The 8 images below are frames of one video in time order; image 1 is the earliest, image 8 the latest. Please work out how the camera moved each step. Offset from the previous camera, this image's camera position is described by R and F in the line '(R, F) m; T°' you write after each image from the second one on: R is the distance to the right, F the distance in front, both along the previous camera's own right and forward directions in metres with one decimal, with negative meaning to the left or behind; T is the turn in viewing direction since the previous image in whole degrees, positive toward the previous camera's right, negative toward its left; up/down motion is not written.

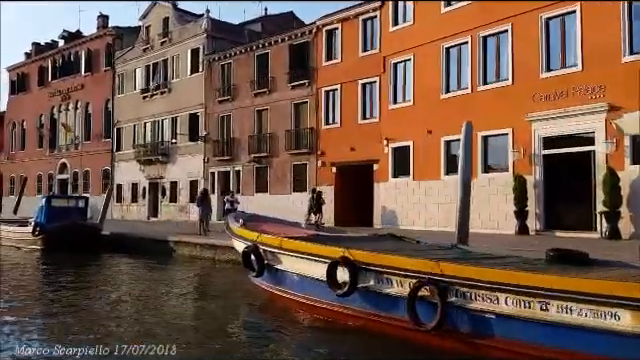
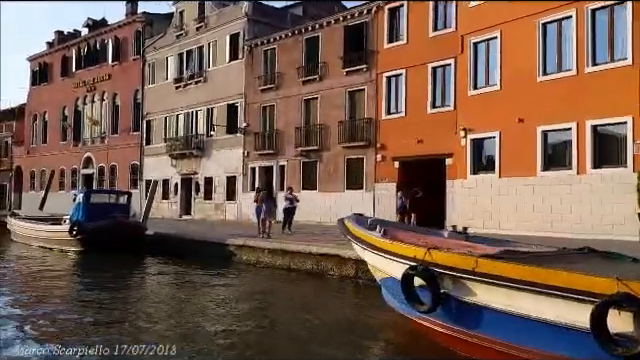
(-2.2, +2.9) m; -1°
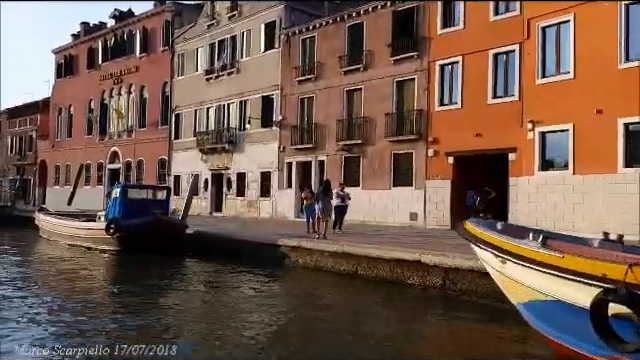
(-1.3, +1.7) m; -2°
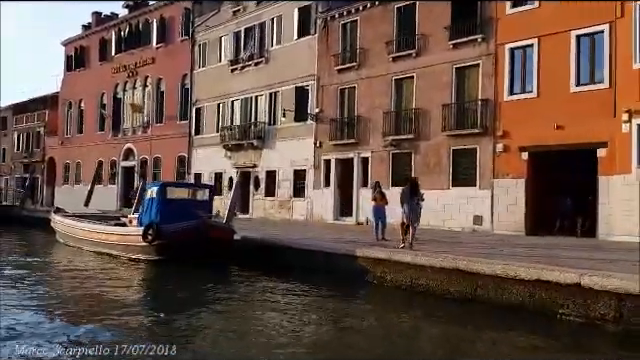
(-1.9, +2.7) m; 0°
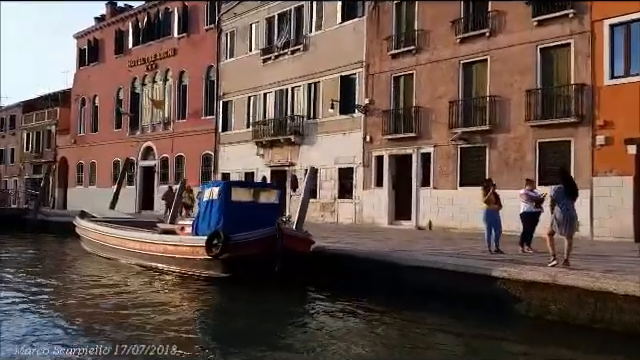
(-2.1, +2.9) m; 0°
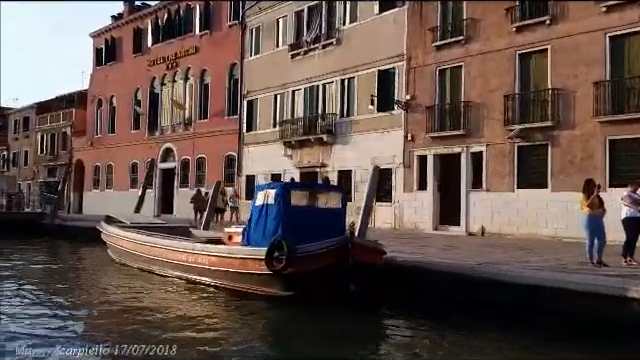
(-1.2, +1.7) m; -1°
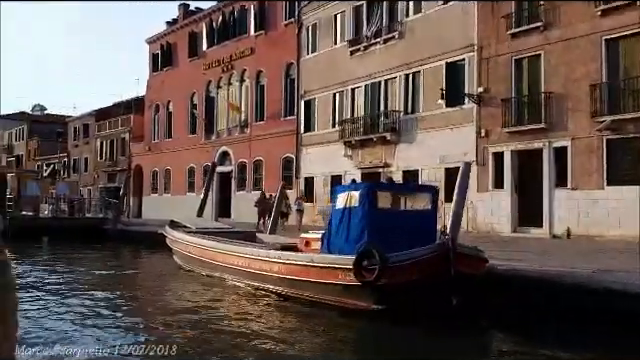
(-0.7, +1.1) m; -5°
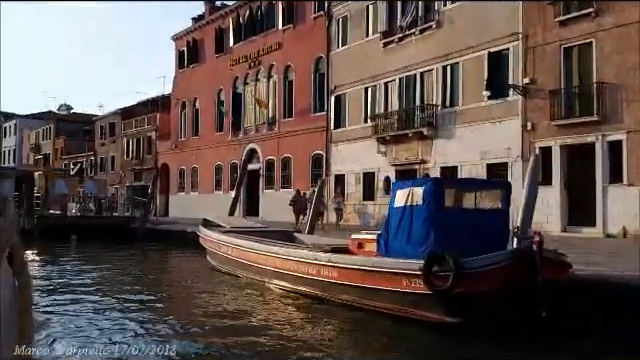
(-0.6, +0.9) m; -2°
